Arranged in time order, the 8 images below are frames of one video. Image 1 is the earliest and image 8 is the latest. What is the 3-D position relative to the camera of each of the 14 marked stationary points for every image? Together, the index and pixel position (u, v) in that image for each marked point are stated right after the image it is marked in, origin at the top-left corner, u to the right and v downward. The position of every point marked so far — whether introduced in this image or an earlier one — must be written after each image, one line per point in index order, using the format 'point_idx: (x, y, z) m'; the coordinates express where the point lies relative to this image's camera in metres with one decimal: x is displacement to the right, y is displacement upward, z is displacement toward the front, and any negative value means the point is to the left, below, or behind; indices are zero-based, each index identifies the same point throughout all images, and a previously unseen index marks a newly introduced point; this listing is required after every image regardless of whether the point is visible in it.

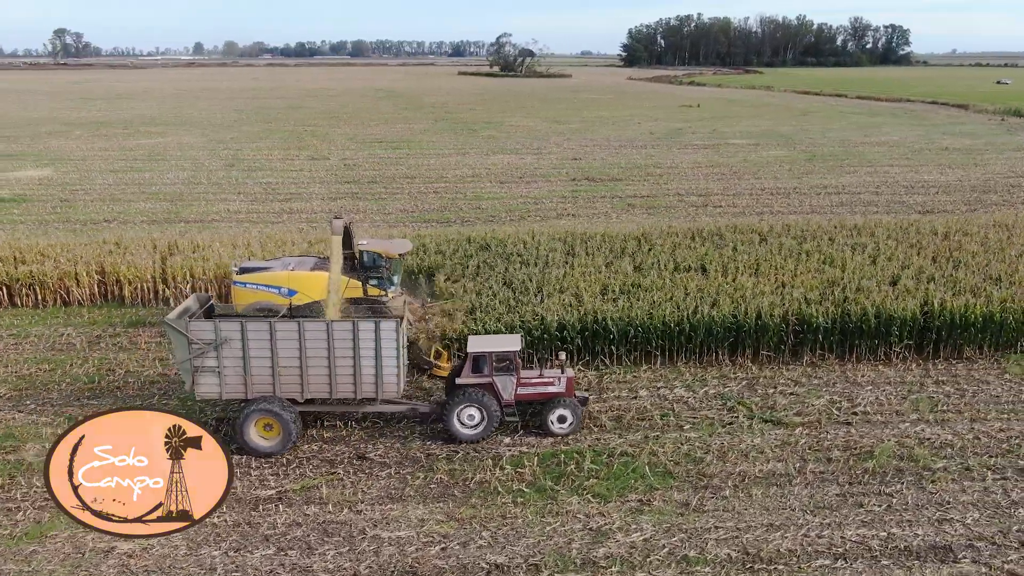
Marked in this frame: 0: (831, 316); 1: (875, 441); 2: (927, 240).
0: (+4.3, -0.4, +10.4) m
1: (+3.9, -1.7, +8.4) m
2: (+7.2, +0.8, +13.7) m
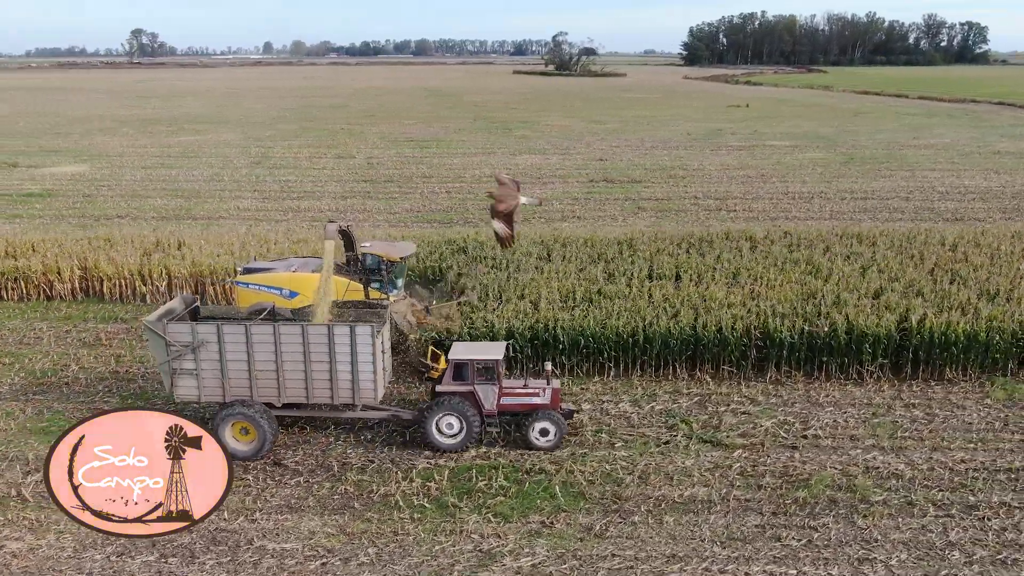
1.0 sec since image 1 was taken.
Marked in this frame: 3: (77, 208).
0: (+3.6, -0.6, +9.8) m
1: (+3.1, -1.8, +7.9) m
2: (+6.8, +0.6, +12.8) m
3: (-11.1, +2.0, +19.8) m
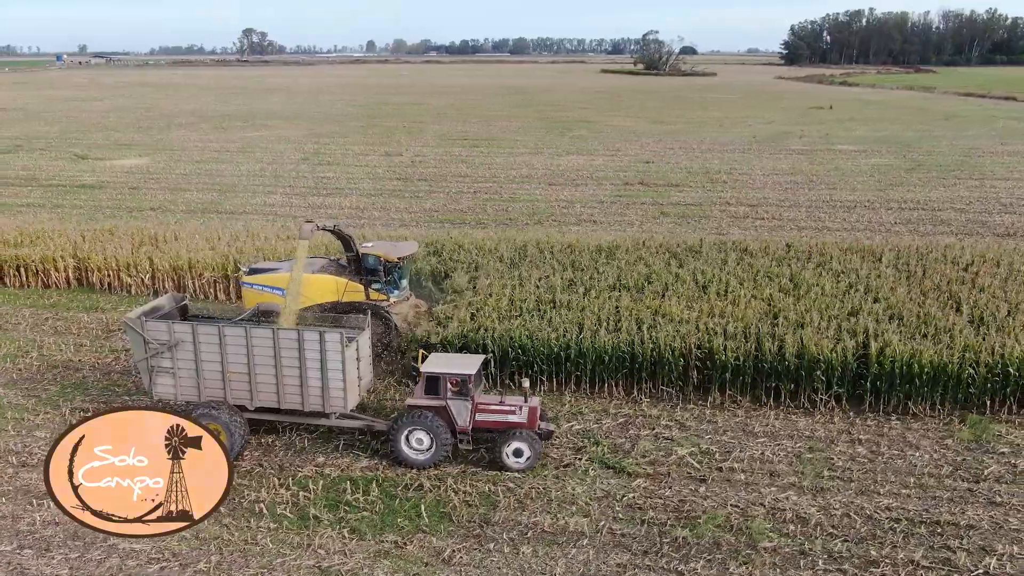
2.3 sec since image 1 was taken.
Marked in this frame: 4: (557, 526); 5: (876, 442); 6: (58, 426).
0: (+2.7, -0.8, +9.1) m
1: (+1.9, -2.0, +7.2) m
2: (+6.3, +0.2, +11.7) m
3: (-10.6, +2.4, +20.8) m
4: (+0.4, -2.1, +6.9) m
5: (+3.9, -1.7, +8.3) m
6: (-5.1, -1.5, +8.7) m
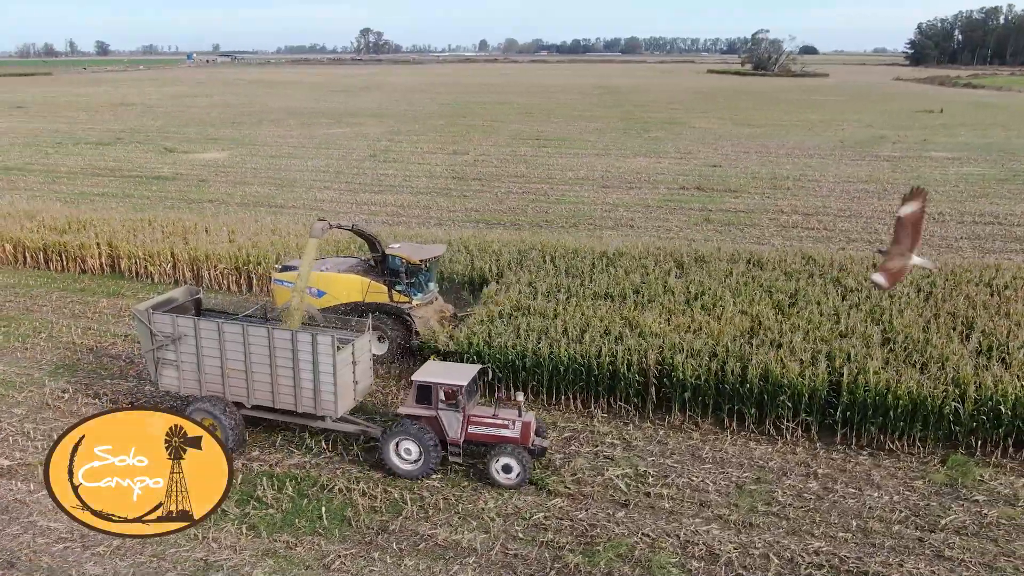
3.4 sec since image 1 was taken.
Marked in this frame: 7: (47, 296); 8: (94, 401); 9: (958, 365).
0: (+2.1, -1.0, +8.6) m
1: (+1.0, -2.1, +6.8) m
2: (+6.1, -0.1, +10.6) m
3: (-9.3, +2.8, +22.0) m
4: (-0.5, -2.2, +6.7) m
5: (+3.2, -1.9, +7.6) m
6: (-5.7, -1.4, +9.3) m
7: (-7.8, -0.1, +13.0) m
8: (-5.1, -1.4, +9.4) m
9: (+4.8, -0.8, +8.4) m
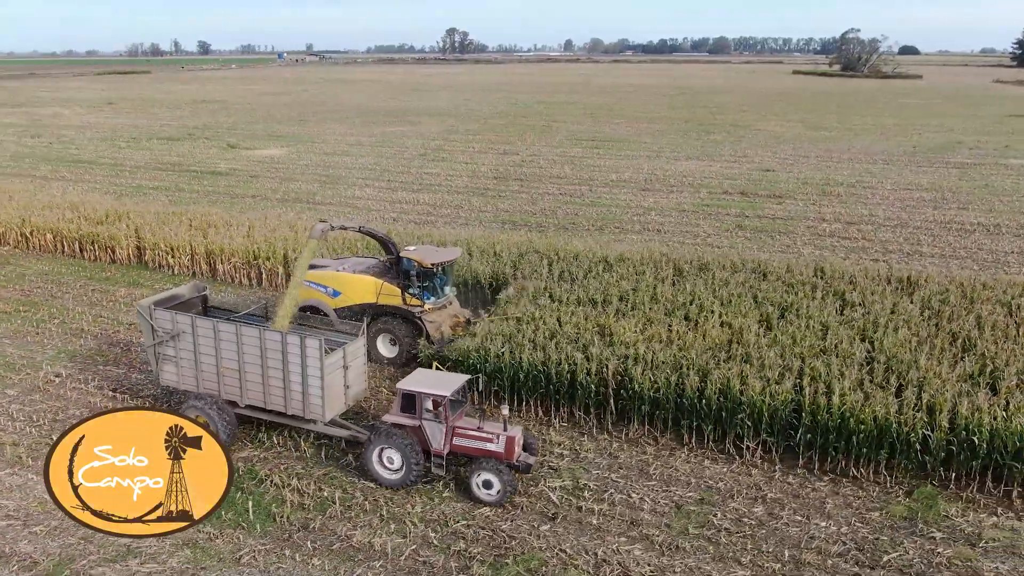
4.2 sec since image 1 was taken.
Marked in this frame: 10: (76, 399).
0: (+1.6, -1.1, +8.3) m
1: (+0.3, -2.2, +6.7) m
2: (+5.8, -0.3, +9.9) m
3: (-8.3, +3.0, +22.8) m
4: (-1.3, -2.2, +6.7) m
5: (+2.5, -2.0, +7.2) m
6: (-6.1, -1.2, +9.8) m
7: (-7.8, +0.1, +13.7) m
8: (-5.5, -1.2, +9.8) m
9: (+4.2, -1.0, +7.8) m
10: (-5.3, -1.4, +9.5) m
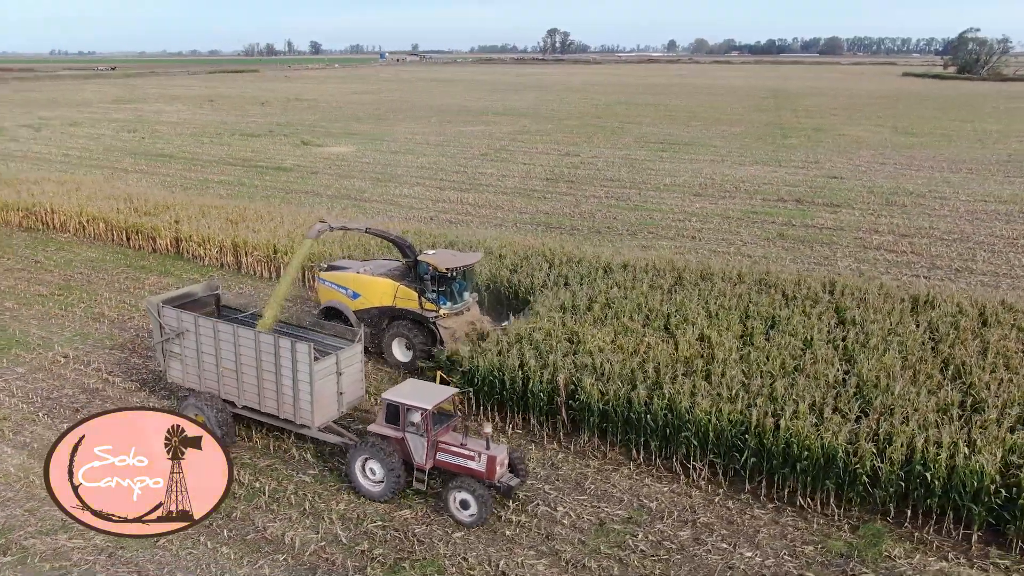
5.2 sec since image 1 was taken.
0: (+1.0, -1.2, +8.0) m
1: (-0.5, -2.2, +6.6) m
2: (+5.4, -0.6, +9.1) m
3: (-6.8, +3.2, +23.6) m
4: (-2.1, -2.2, +6.8) m
5: (+1.8, -2.1, +6.9) m
6: (-6.5, -1.0, +10.5) m
7: (-7.5, +0.3, +14.6) m
8: (-5.8, -1.1, +10.5) m
9: (+3.6, -1.2, +7.2) m
10: (-5.7, -1.2, +10.1) m
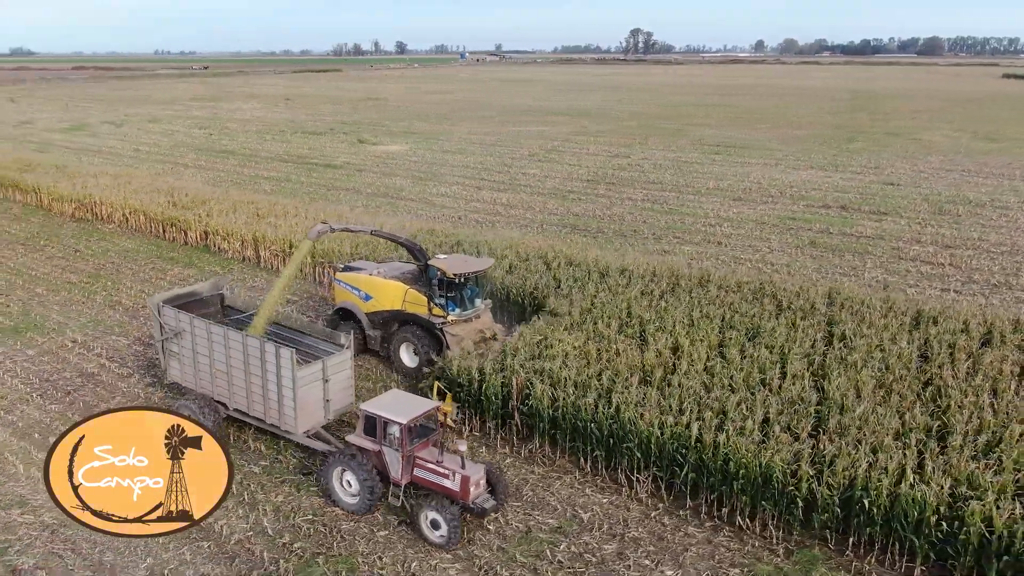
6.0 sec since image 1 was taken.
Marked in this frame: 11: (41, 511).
0: (+0.5, -1.2, +7.9) m
1: (-1.2, -2.2, +6.6) m
2: (+5.0, -0.8, +8.5) m
3: (-5.6, +3.4, +24.2) m
4: (-2.7, -2.1, +7.0) m
5: (+1.1, -2.2, +6.7) m
6: (-6.7, -0.8, +11.1) m
7: (-7.3, +0.5, +15.3) m
8: (-6.0, -0.9, +11.0) m
9: (+3.0, -1.3, +6.8) m
10: (-6.0, -1.0, +10.6) m
11: (-4.4, -2.1, +7.2) m
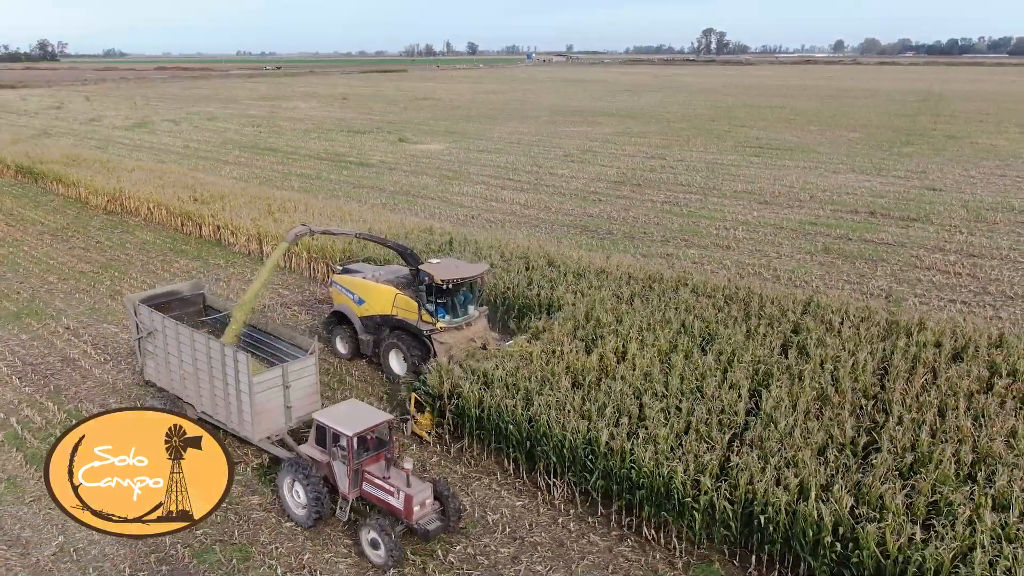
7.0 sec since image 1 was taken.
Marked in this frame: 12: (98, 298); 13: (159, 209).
0: (-0.2, -1.2, +7.8) m
1: (-2.1, -2.2, +6.7) m
2: (+4.3, -0.9, +8.1) m
3: (-4.7, +3.5, +24.6) m
4: (-3.6, -2.0, +7.2) m
5: (+0.2, -2.2, +6.5) m
6: (-7.1, -0.7, +11.6) m
7: (-7.3, +0.7, +15.8) m
8: (-6.5, -0.7, +11.5) m
9: (+2.1, -1.4, +6.5) m
10: (-6.5, -0.9, +11.1) m
11: (-5.2, -2.0, +7.6) m
12: (-7.0, -0.2, +13.1) m
13: (-8.2, +1.9, +18.0) m
